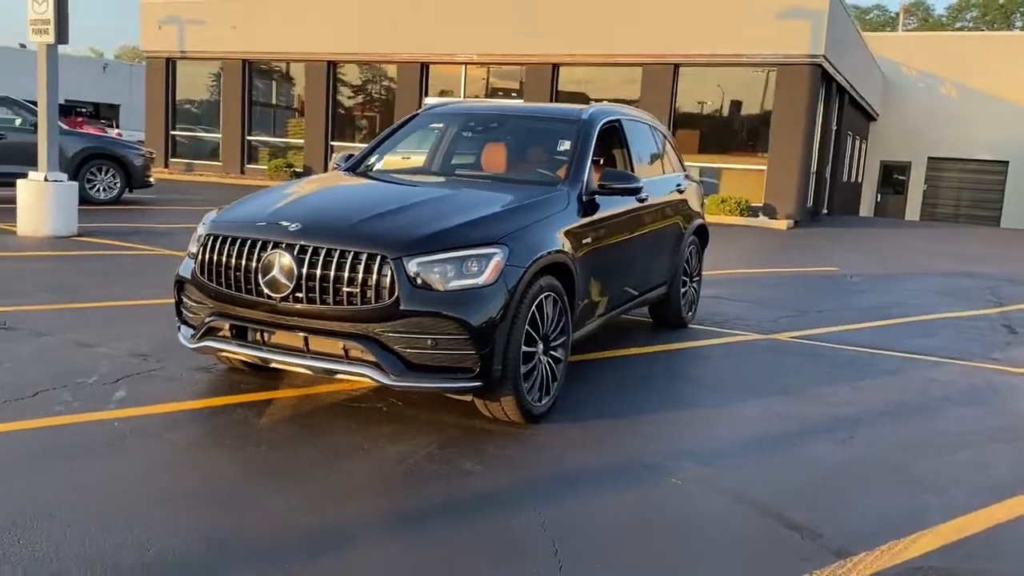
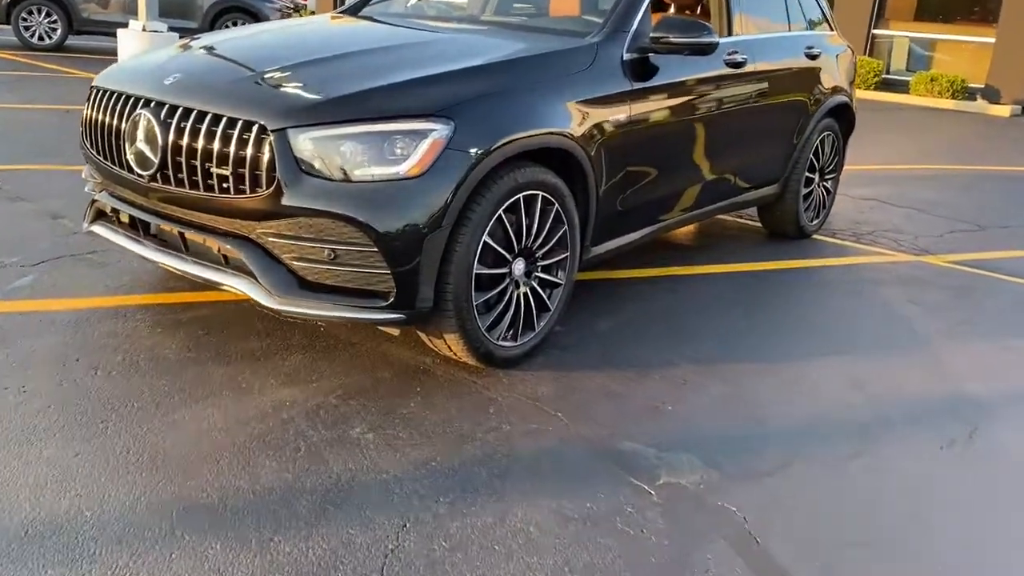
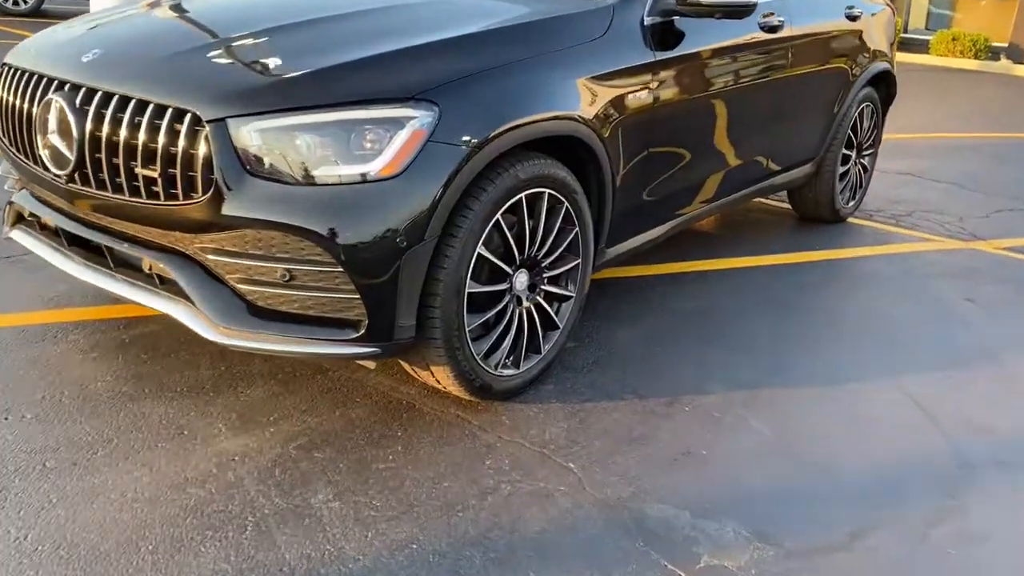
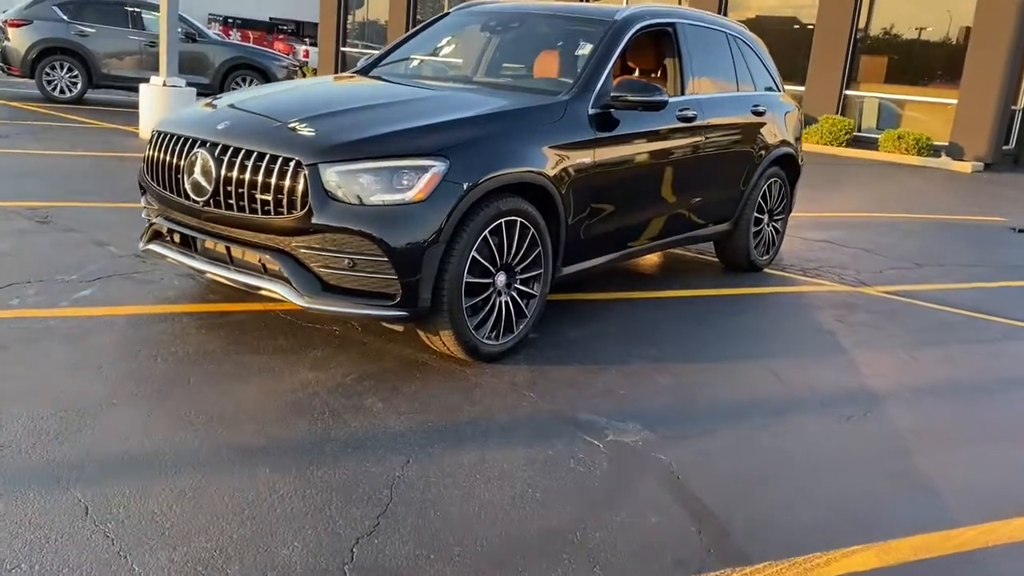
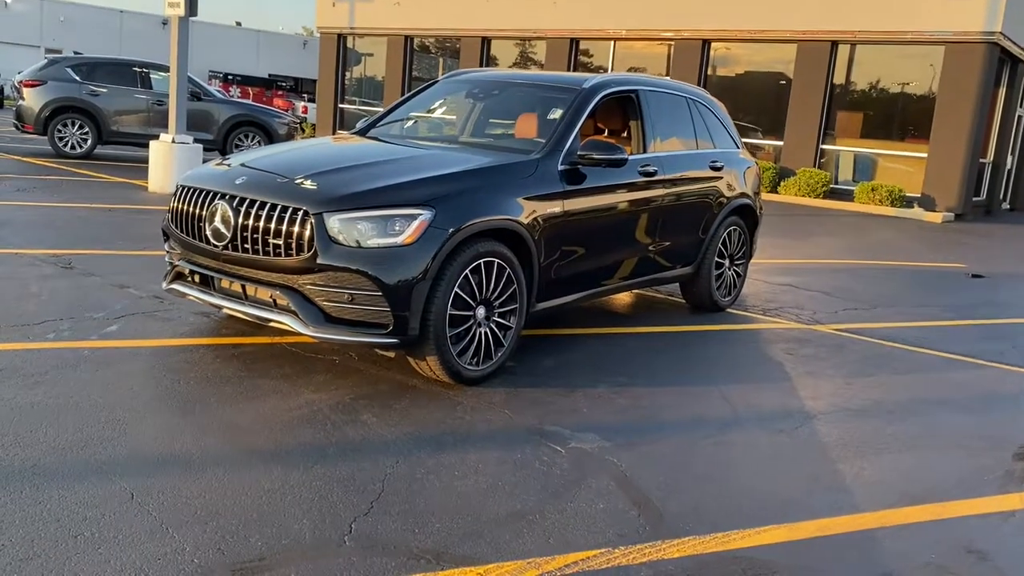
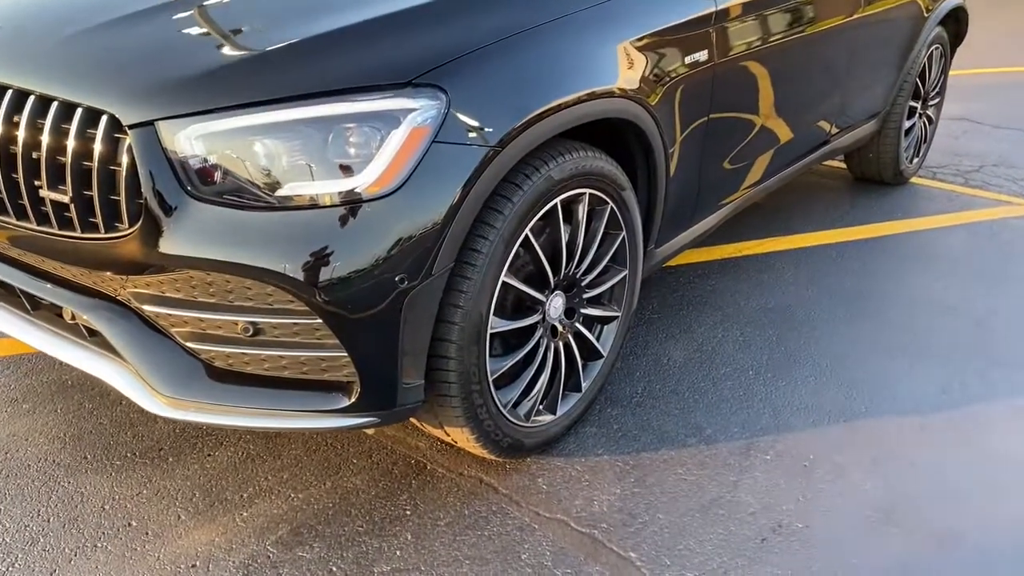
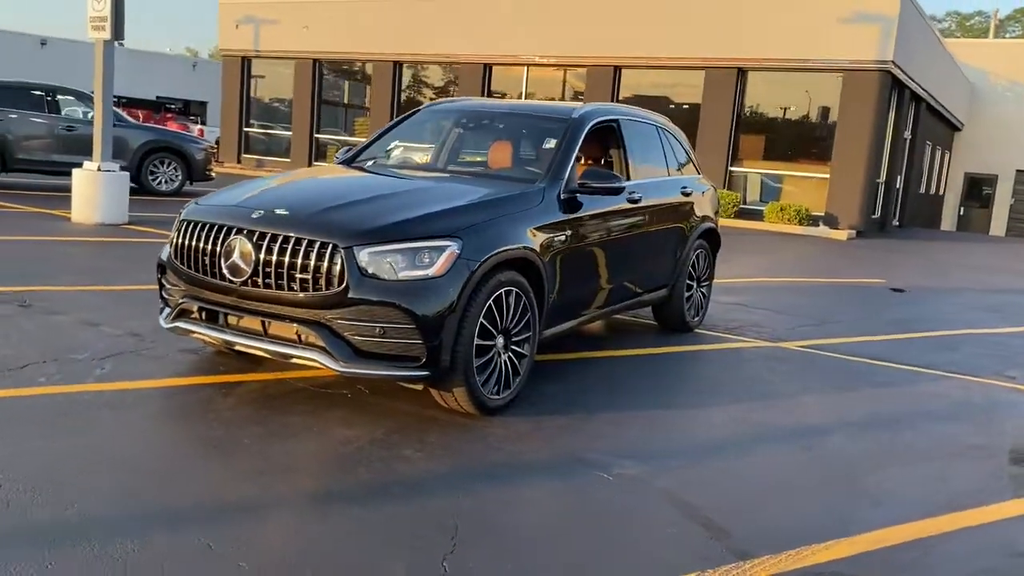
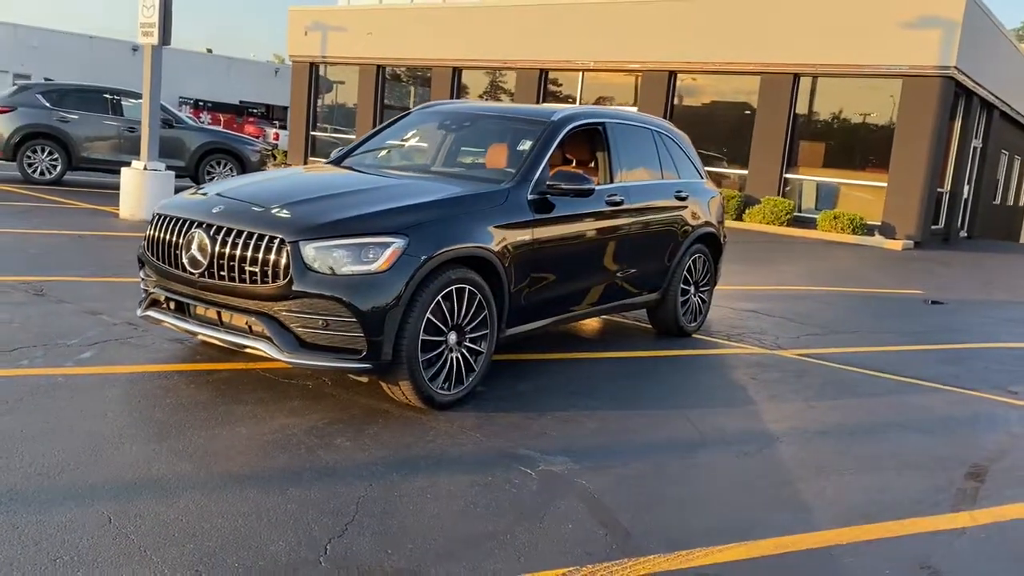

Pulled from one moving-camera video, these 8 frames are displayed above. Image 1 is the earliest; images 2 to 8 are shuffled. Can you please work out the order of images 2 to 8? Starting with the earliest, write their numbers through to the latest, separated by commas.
7, 8, 5, 4, 2, 3, 6
